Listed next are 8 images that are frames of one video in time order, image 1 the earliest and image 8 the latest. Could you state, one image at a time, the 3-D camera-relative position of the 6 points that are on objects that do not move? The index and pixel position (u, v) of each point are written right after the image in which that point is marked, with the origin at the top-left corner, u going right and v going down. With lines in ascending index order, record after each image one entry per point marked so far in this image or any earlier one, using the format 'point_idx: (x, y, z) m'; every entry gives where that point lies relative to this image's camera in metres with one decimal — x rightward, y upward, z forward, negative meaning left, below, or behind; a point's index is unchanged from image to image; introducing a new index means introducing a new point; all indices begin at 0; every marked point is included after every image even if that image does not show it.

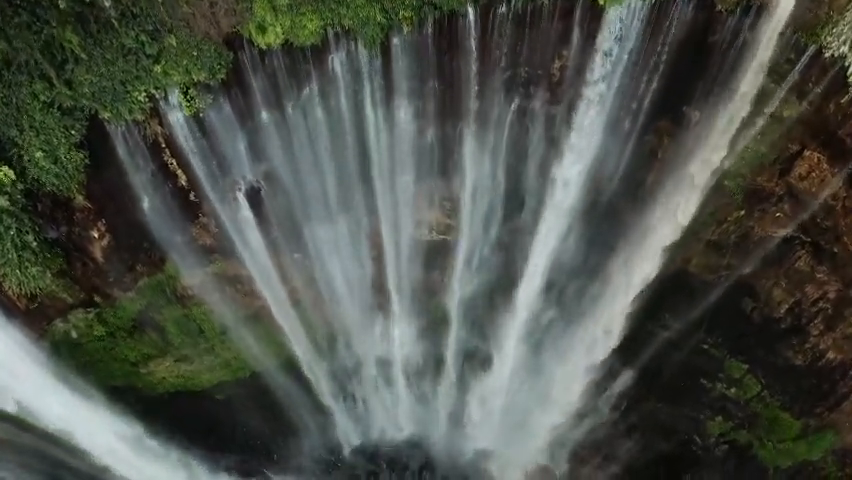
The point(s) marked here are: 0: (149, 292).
0: (-4.4, -0.8, +9.8) m
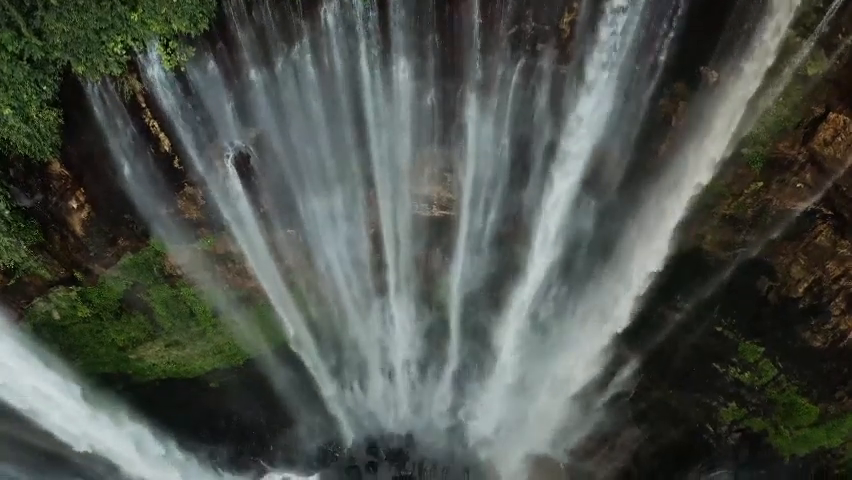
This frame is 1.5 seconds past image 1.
0: (-4.4, -0.4, +9.3) m
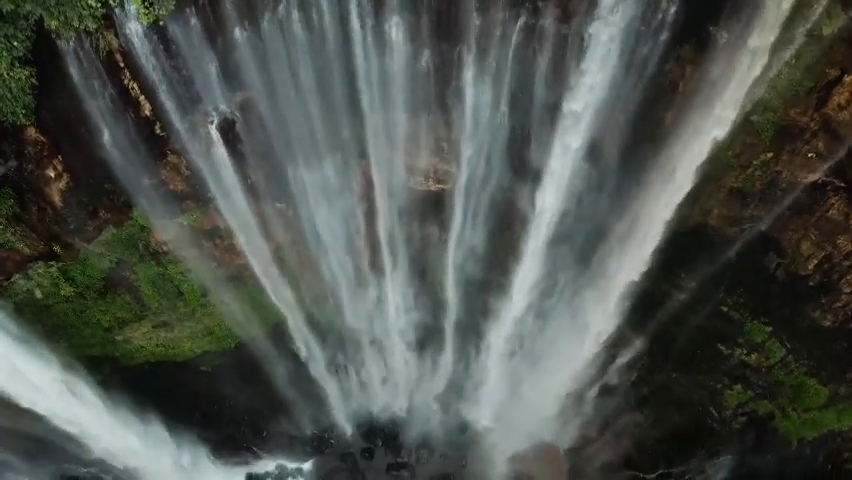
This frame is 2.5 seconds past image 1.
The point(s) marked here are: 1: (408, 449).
0: (-4.4, -0.1, +9.0) m
1: (-0.4, -4.0, +12.0) m
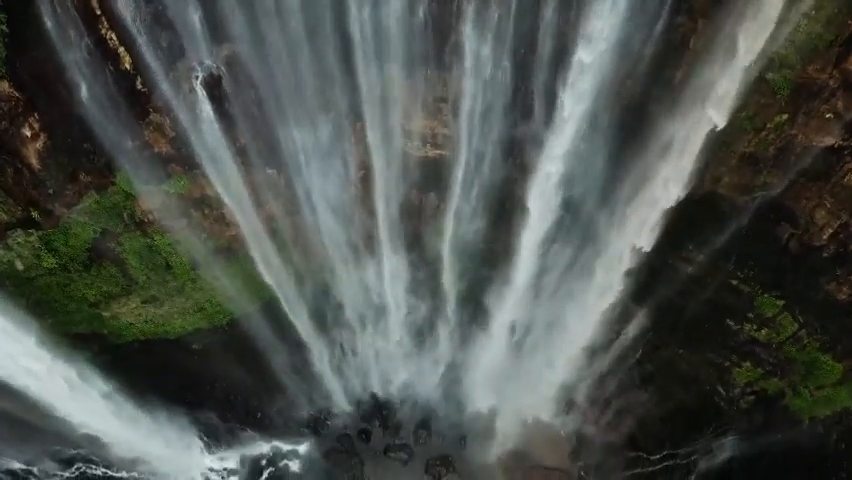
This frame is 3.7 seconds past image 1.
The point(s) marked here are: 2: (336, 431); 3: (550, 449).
0: (-4.5, +0.4, +8.6) m
1: (-0.4, -3.6, +11.6) m
2: (-1.7, -3.6, +11.9) m
3: (+2.3, -4.0, +11.9) m
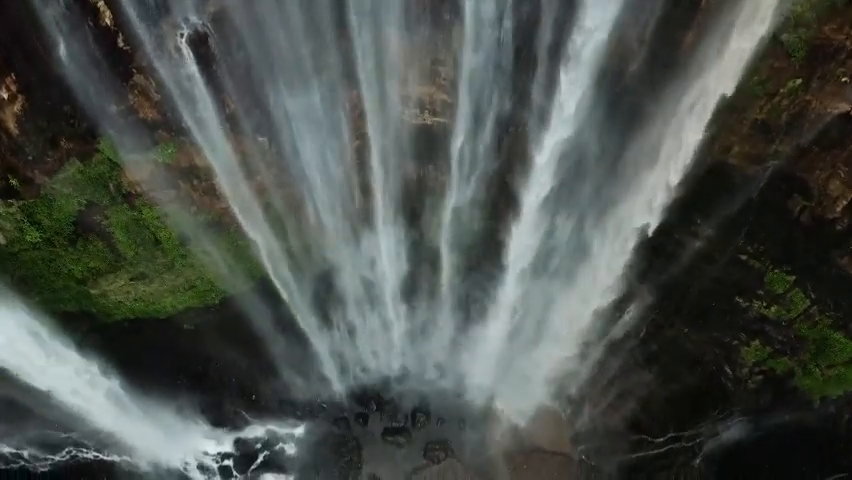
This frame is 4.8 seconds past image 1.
0: (-4.5, +0.7, +8.3) m
1: (-0.4, -3.1, +11.3) m
2: (-1.7, -3.2, +11.6) m
3: (+2.3, -3.6, +11.6) m
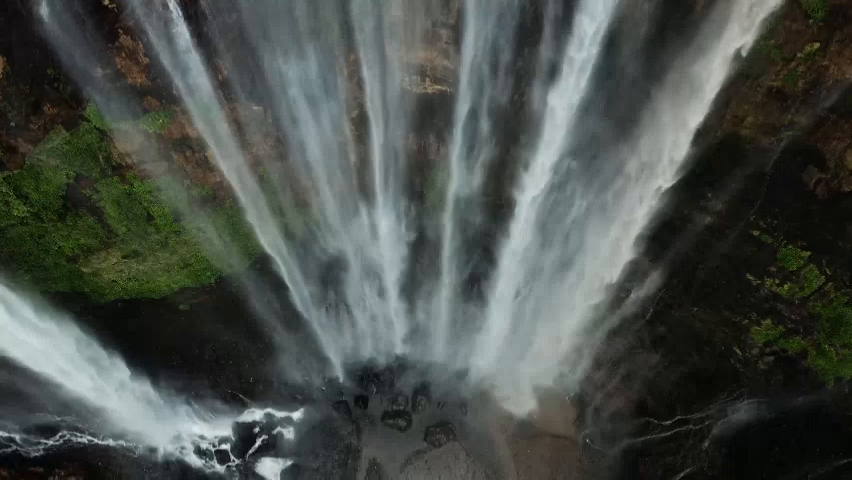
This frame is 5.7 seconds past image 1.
0: (-4.5, +1.1, +7.9) m
1: (-0.4, -2.8, +11.1) m
2: (-1.7, -2.8, +11.3) m
3: (+2.3, -3.2, +11.3) m
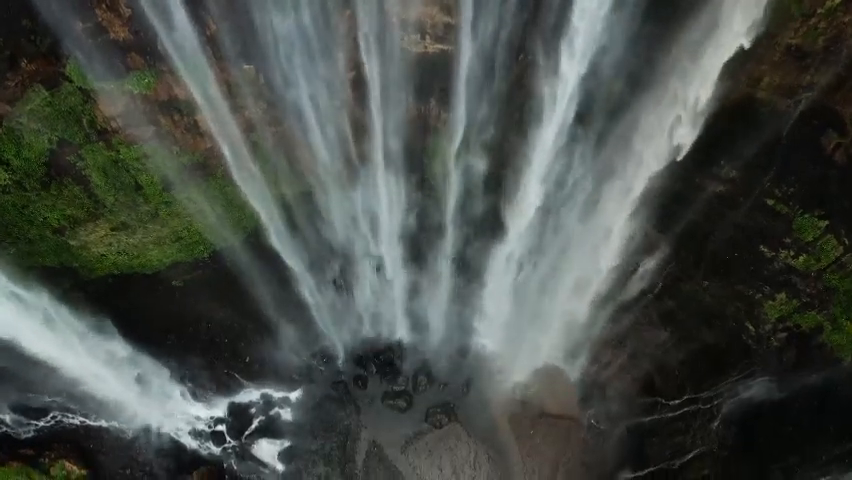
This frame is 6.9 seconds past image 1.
0: (-4.5, +1.5, +7.6) m
1: (-0.4, -2.3, +10.7) m
2: (-1.7, -2.4, +11.0) m
3: (+2.3, -2.8, +11.0) m
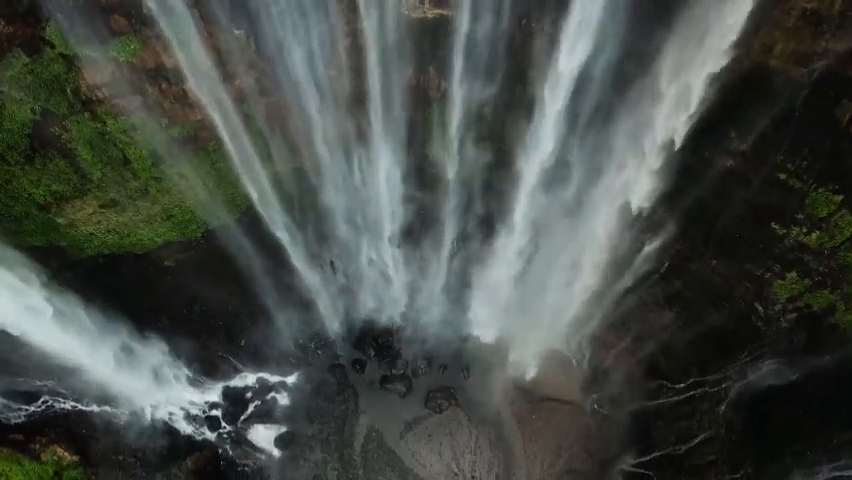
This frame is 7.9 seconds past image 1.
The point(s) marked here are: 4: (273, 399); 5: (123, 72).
0: (-4.5, +1.8, +7.2) m
1: (-0.4, -2.0, +10.5) m
2: (-1.7, -2.1, +10.7) m
3: (+2.3, -2.4, +10.8) m
4: (-2.6, -2.7, +10.6) m
5: (-3.6, +1.9, +7.5) m
